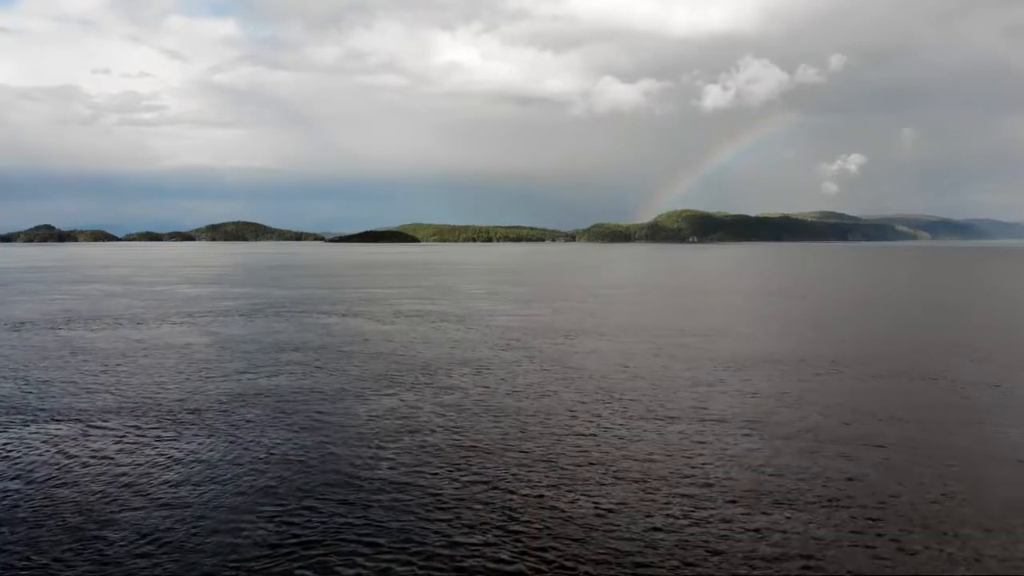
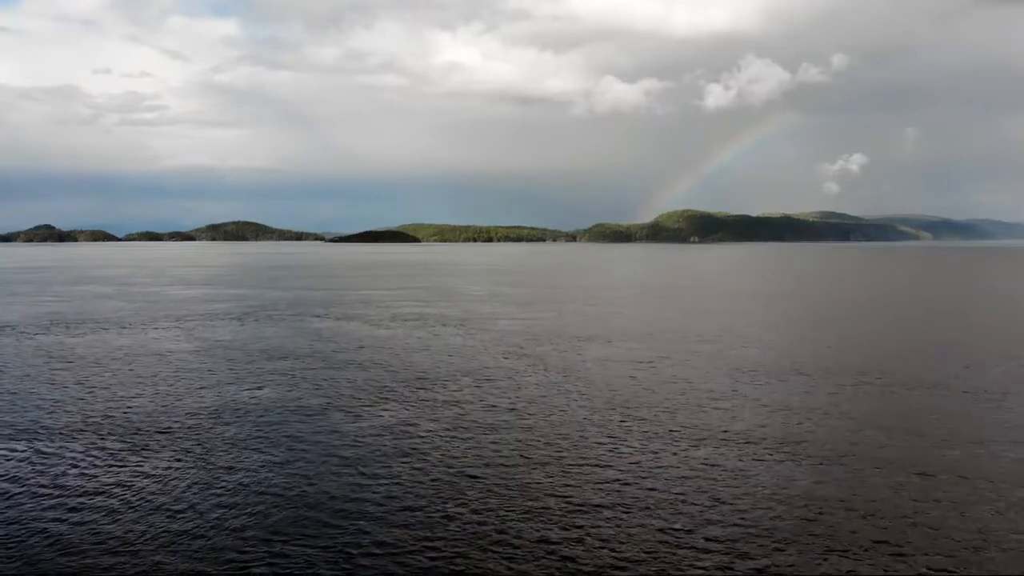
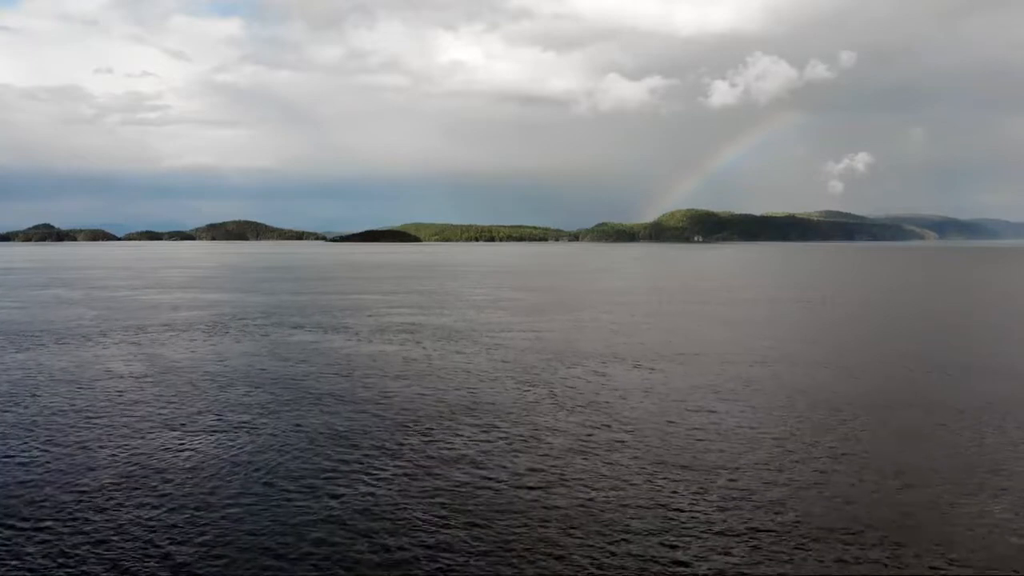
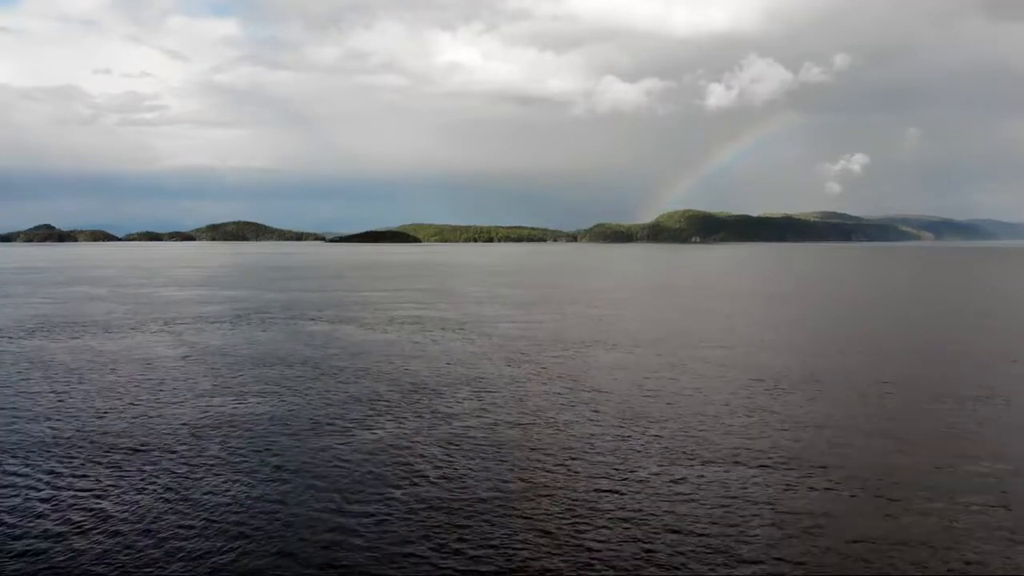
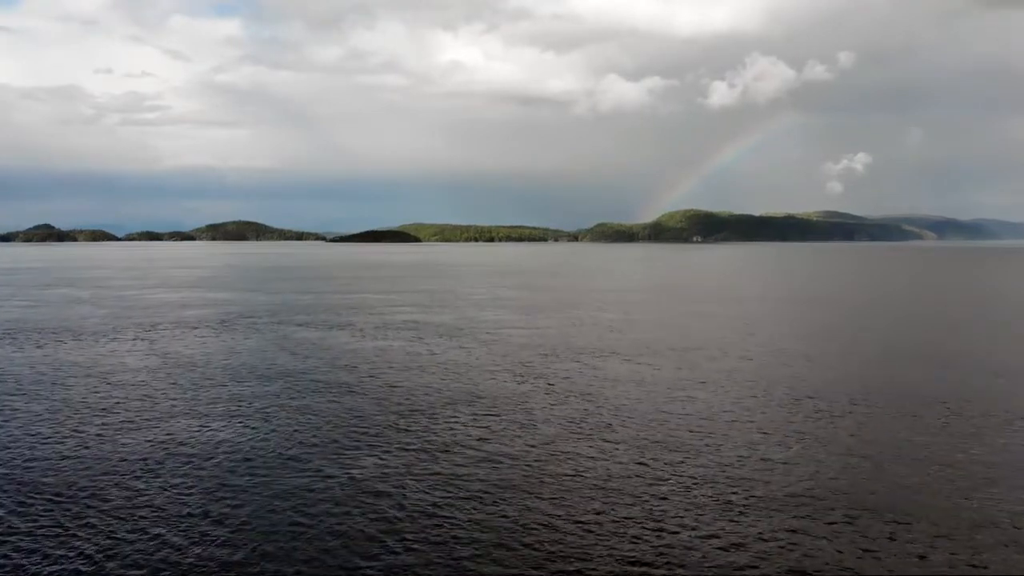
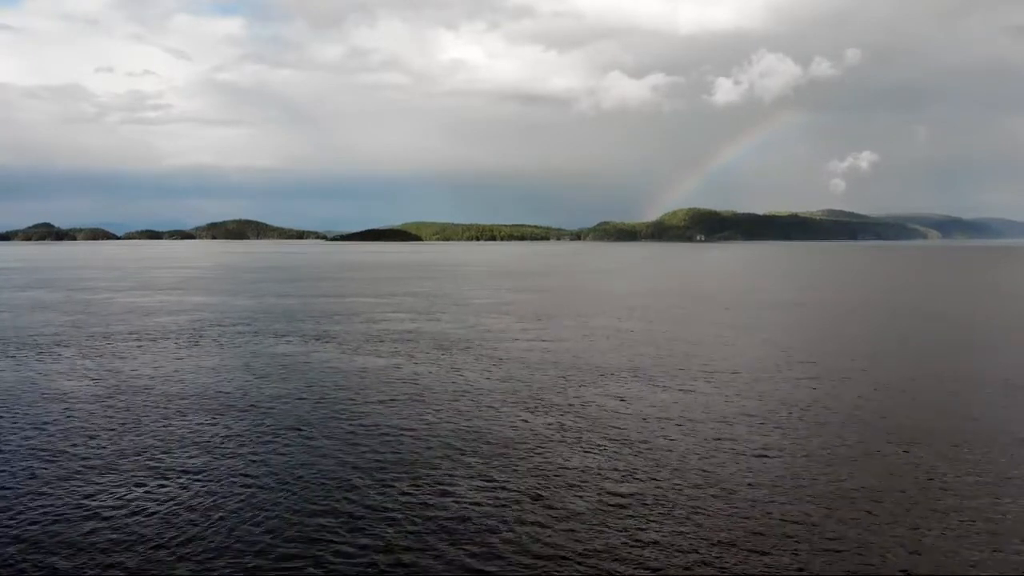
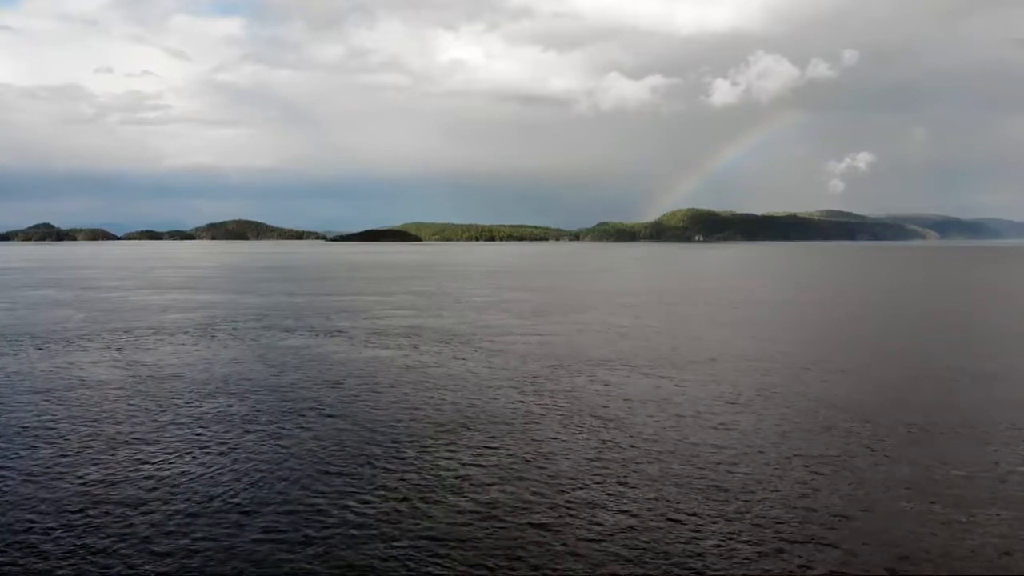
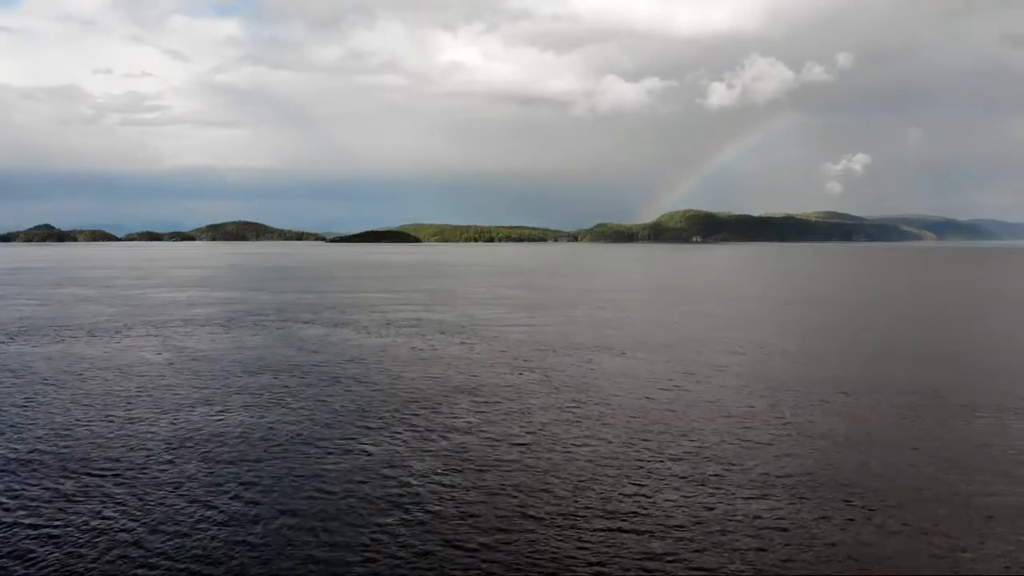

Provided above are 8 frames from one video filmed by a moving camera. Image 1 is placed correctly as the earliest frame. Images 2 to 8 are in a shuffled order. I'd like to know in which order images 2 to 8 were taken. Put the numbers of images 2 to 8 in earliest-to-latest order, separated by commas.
2, 4, 8, 5, 3, 7, 6
